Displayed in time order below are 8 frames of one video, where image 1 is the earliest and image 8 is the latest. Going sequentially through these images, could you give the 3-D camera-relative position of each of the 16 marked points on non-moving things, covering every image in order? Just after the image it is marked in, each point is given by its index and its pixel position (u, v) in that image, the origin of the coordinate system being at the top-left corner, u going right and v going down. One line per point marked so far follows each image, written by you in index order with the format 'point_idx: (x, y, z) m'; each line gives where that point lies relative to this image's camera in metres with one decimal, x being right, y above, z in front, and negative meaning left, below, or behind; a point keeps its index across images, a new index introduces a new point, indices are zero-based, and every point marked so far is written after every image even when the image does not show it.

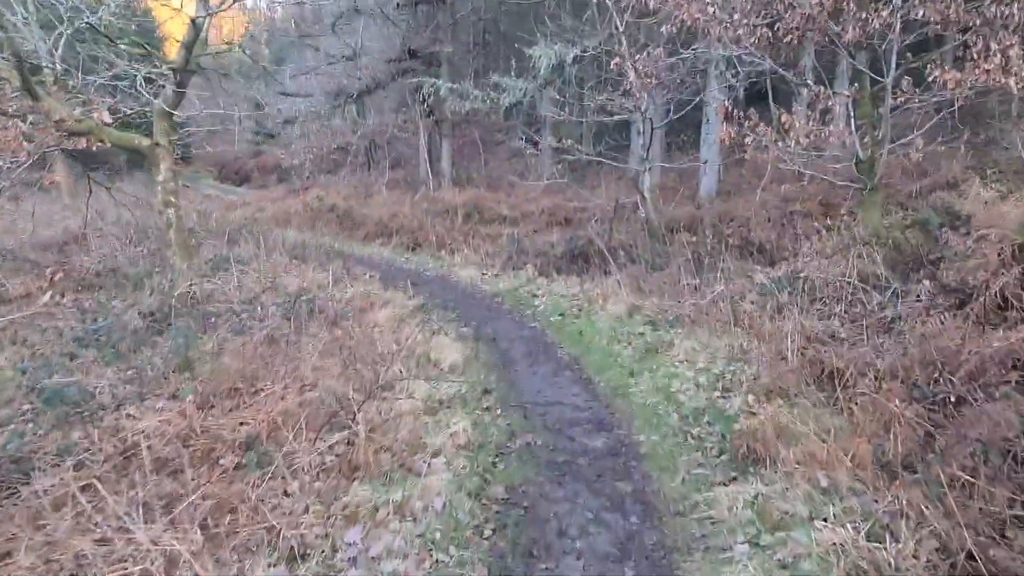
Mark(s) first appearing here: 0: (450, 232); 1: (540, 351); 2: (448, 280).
0: (-1.5, +1.3, +17.1) m
1: (+0.3, -0.7, +8.0) m
2: (-1.3, +0.1, +13.5) m
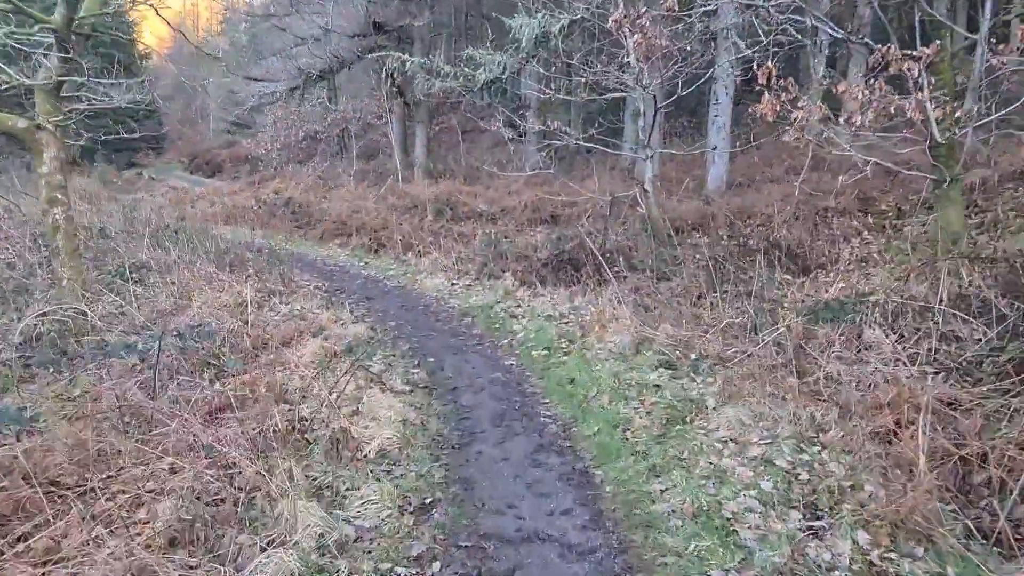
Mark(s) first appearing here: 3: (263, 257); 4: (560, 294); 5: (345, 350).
0: (-1.9, +1.2, +14.8) m
1: (0.0, -1.0, +5.7) m
2: (-1.6, -0.1, +11.2) m
3: (-4.6, +0.5, +12.9) m
4: (+0.7, -0.1, +10.1) m
5: (-1.7, -0.6, +7.4) m
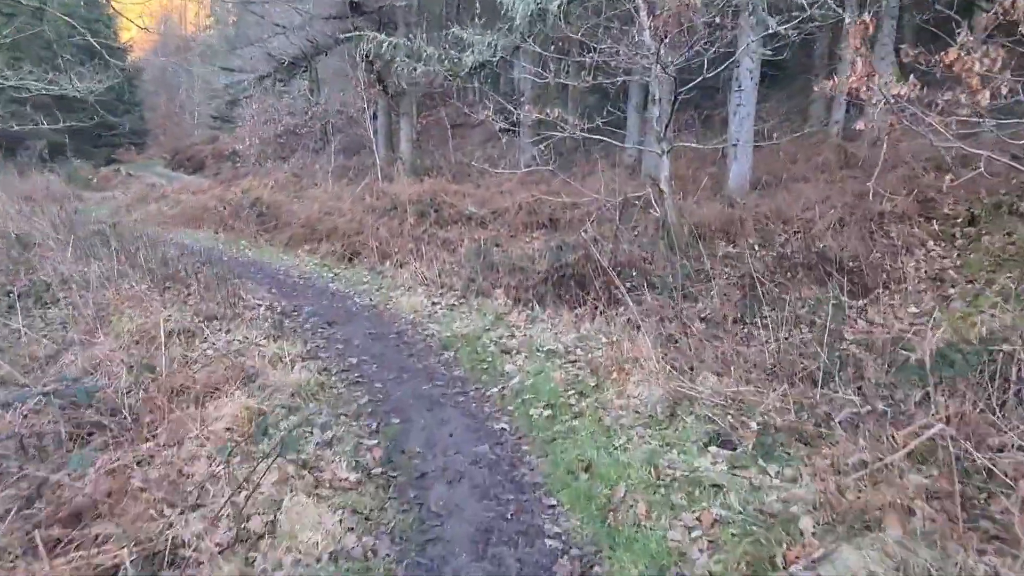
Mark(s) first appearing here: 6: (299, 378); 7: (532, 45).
0: (-2.1, +0.9, +12.9) m
1: (0.0, -1.3, +3.9) m
2: (-1.7, -0.3, +9.3) m
3: (-4.7, +0.2, +11.0) m
4: (+0.6, -0.4, +8.2) m
5: (-1.8, -0.9, +5.5) m
6: (-1.8, -0.8, +6.2) m
7: (+0.3, +3.9, +11.5) m
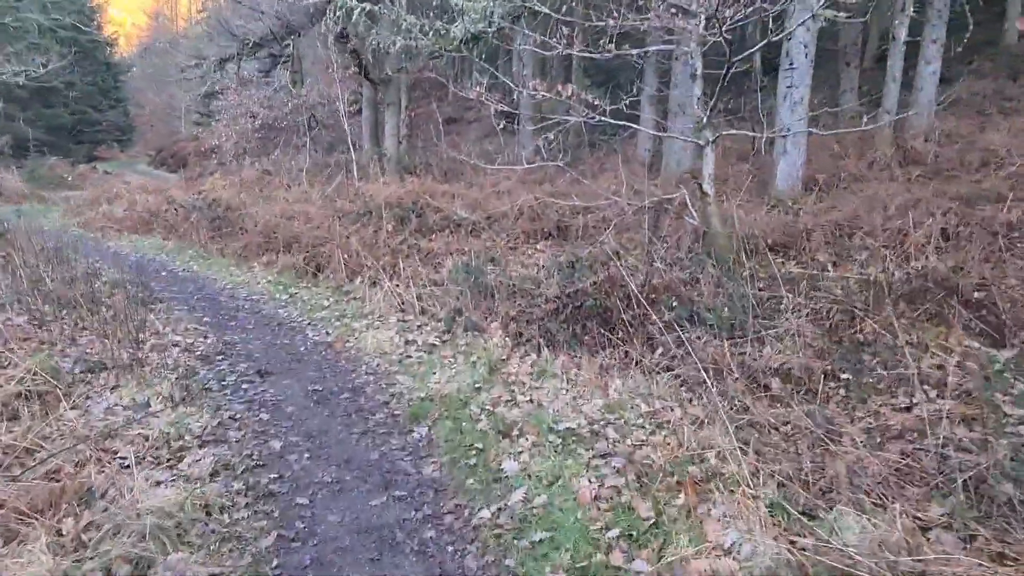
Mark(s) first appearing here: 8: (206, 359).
0: (-2.1, +0.6, +10.6) m
1: (0.0, -1.6, +1.6) m
2: (-1.8, -0.7, +7.0) m
3: (-4.7, -0.1, +8.7) m
4: (+0.6, -0.7, +5.9) m
5: (-1.8, -1.3, +3.2) m
6: (-1.8, -1.1, +3.9) m
7: (+0.3, +3.6, +9.2) m
8: (-2.9, -0.7, +6.8) m
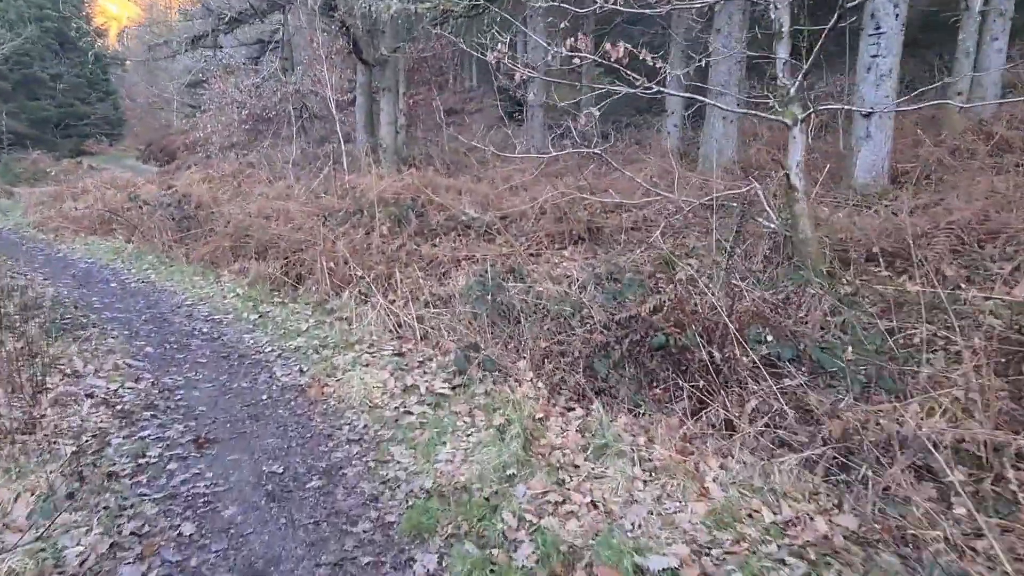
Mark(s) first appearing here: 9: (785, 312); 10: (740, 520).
0: (-1.8, +0.4, +8.7) m
1: (+0.3, -1.8, -0.3) m
2: (-1.5, -0.9, +5.1) m
3: (-4.4, -0.3, +6.8) m
4: (+0.8, -0.9, +4.0) m
5: (-1.5, -1.5, +1.3) m
6: (-1.6, -1.3, +2.0) m
7: (+0.6, +3.4, +7.3) m
8: (-2.7, -0.9, +5.0) m
9: (+2.0, -0.2, +5.3) m
10: (+1.1, -1.1, +3.3) m
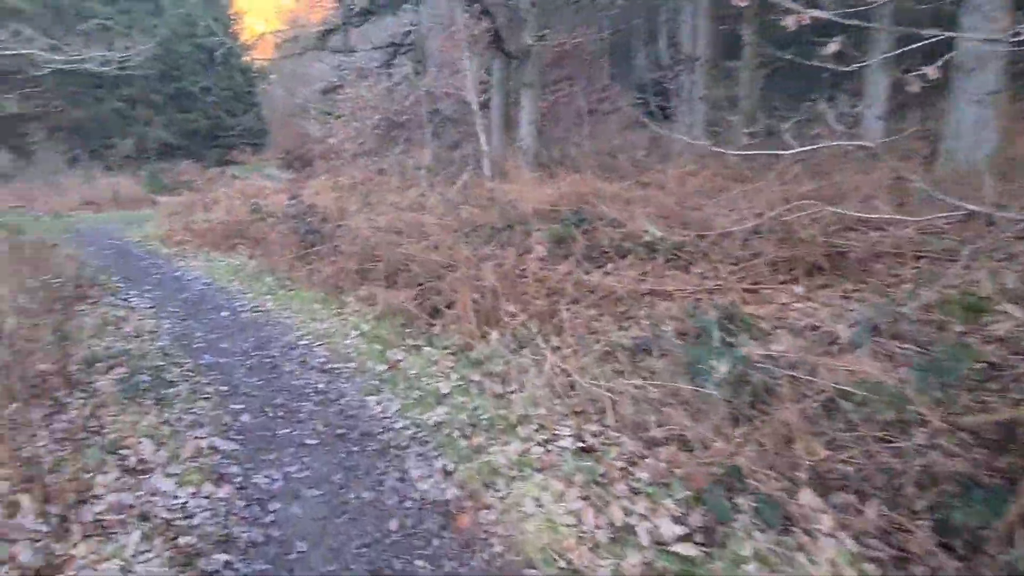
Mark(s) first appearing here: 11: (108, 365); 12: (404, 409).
0: (0.0, 0.0, +6.8) m
1: (+0.5, -2.2, -2.5) m
2: (-0.3, -1.2, +3.2) m
3: (-2.9, -0.6, +5.3) m
4: (+1.9, -1.3, +1.7) m
5: (-0.9, -1.8, -0.6) m
6: (-0.9, -1.7, +0.1) m
7: (+2.2, +3.0, +5.0) m
8: (-1.4, -1.2, +3.2) m
9: (+3.3, -0.6, +2.7) m
10: (+2.0, -1.4, +1.0) m
11: (-3.1, -0.5, +5.5) m
12: (-0.8, -0.9, +5.1) m
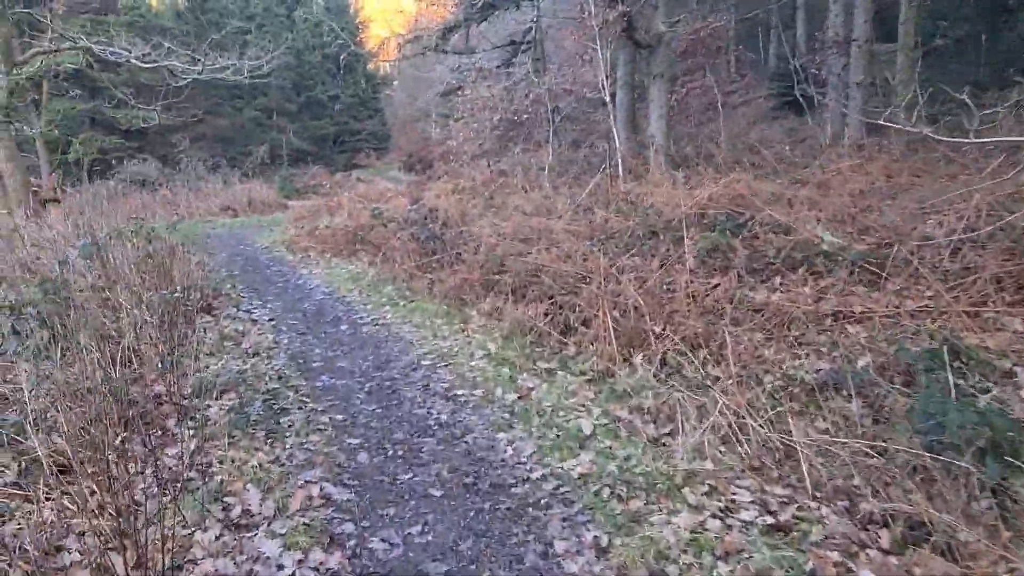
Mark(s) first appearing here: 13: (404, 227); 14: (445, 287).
0: (+1.2, -0.1, +5.8) m
1: (+0.3, -2.3, -3.3) m
2: (+0.4, -1.4, +2.4) m
3: (-1.9, -0.8, +4.9) m
4: (+2.2, -1.4, +0.6) m
5: (-0.9, -2.0, -1.2) m
6: (-0.7, -1.8, -0.6) m
7: (+3.1, +2.8, +3.8) m
8: (-0.8, -1.4, +2.6) m
9: (+3.8, -0.7, +1.4) m
10: (+2.2, -1.6, -0.2) m
11: (-2.1, -0.7, +5.1) m
12: (+0.2, -1.0, +4.3) m
13: (-1.6, +0.9, +10.7) m
14: (-0.7, 0.0, +7.9) m
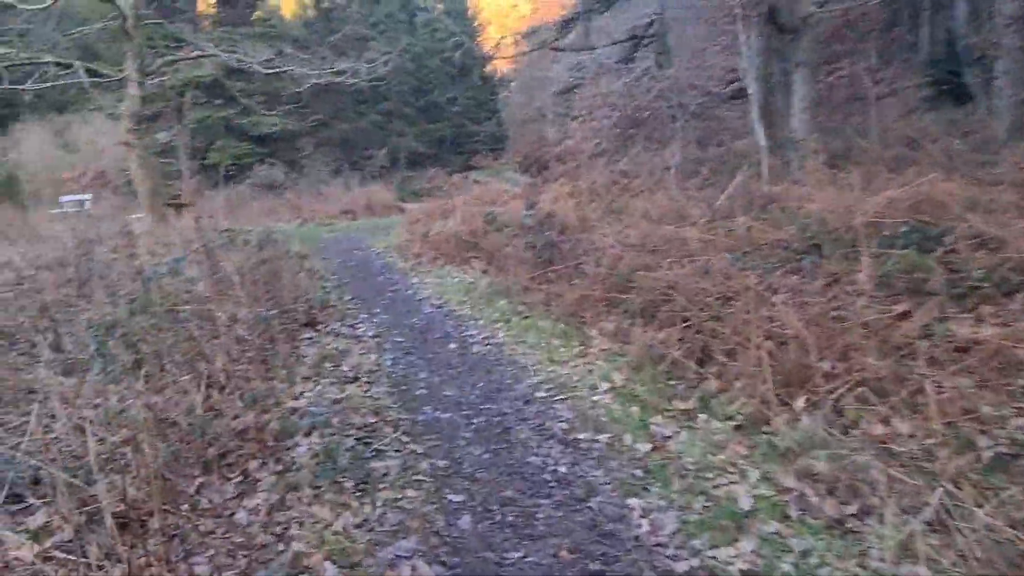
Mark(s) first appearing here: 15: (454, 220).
0: (+2.1, -0.3, +4.7) m
1: (-0.3, -2.5, -4.2) m
2: (+0.7, -1.5, +1.4) m
3: (-1.1, -0.9, +4.3) m
4: (+2.3, -1.6, -0.6) m
5: (-1.1, -2.1, -1.9) m
6: (-0.8, -2.0, -1.3) m
7: (+3.7, +2.6, +2.4) m
8: (-0.4, -1.5, +1.8) m
9: (+3.9, -1.0, -0.1) m
10: (+2.1, -1.8, -1.4) m
11: (-1.3, -0.8, +4.6) m
12: (+0.8, -1.2, +3.4) m
13: (+0.1, +0.8, +10.0) m
14: (+0.5, -0.2, +7.1) m
15: (-1.1, +1.3, +13.8) m
